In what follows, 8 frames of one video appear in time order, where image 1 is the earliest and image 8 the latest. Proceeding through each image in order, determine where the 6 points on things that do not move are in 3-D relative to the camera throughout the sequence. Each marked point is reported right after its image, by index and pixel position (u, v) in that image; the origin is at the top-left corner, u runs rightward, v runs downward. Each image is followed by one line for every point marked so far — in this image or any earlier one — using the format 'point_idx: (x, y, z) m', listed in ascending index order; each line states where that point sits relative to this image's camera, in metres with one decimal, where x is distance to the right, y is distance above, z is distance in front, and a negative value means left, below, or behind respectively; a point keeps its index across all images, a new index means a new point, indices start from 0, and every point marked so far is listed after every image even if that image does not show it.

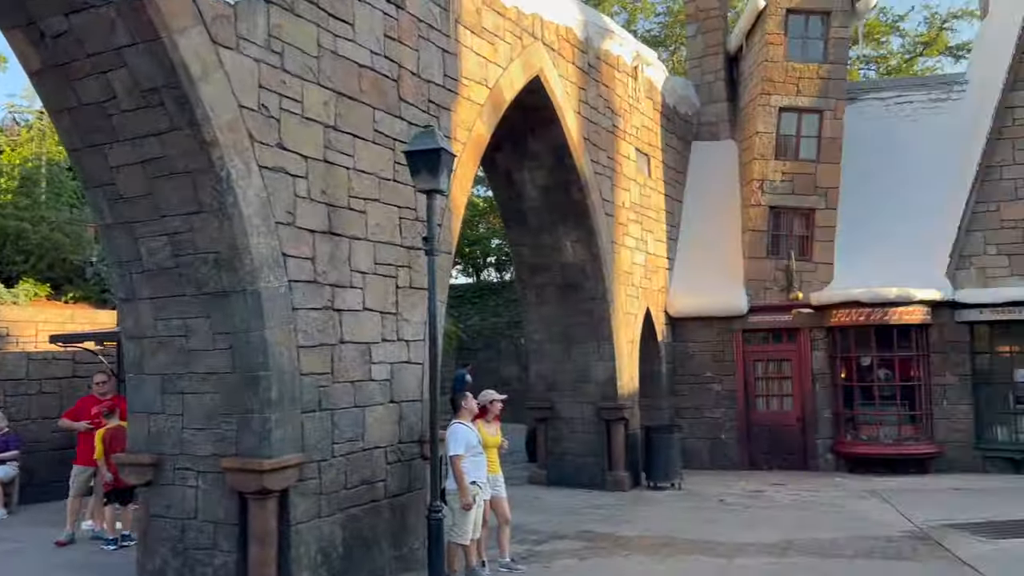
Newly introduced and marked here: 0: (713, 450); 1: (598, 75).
0: (+3.1, -2.5, +13.3) m
1: (+1.2, +2.9, +11.9) m
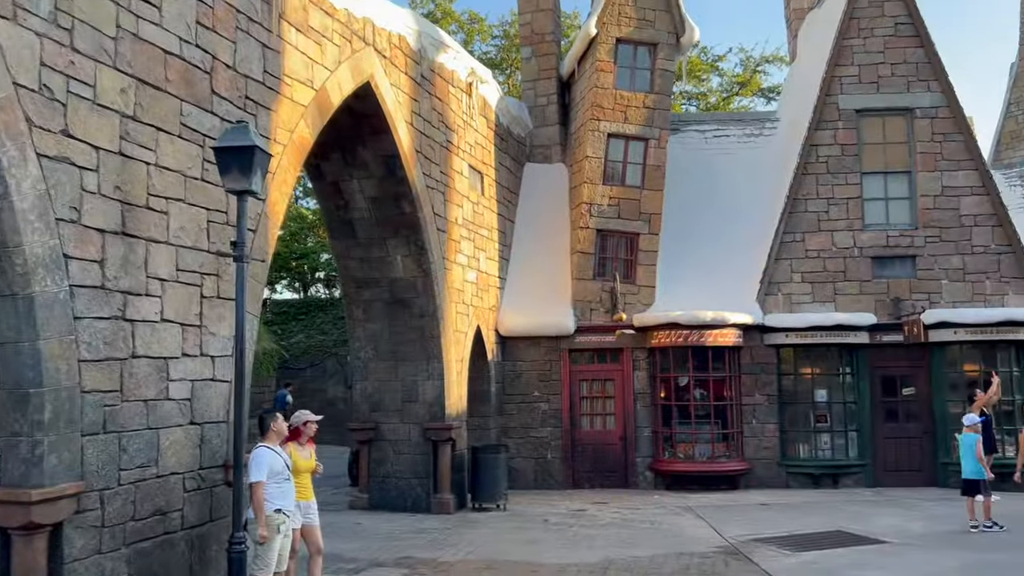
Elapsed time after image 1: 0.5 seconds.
0: (+0.4, -2.8, +13.2) m
1: (-1.1, +2.7, +11.6) m
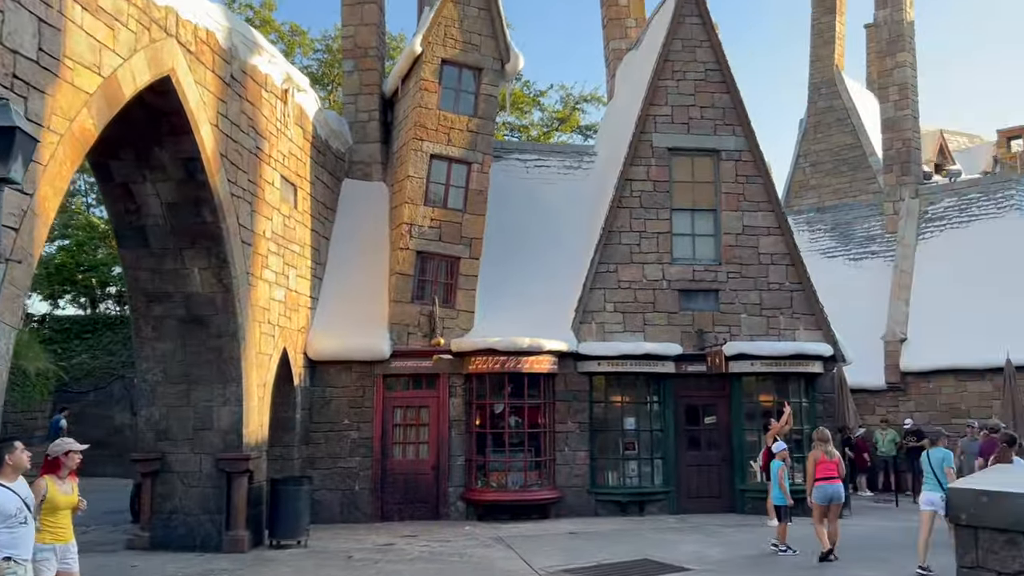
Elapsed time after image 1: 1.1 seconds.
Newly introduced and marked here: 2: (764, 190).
0: (-2.4, -3.1, +12.5) m
1: (-3.4, +2.5, +10.8) m
2: (+4.1, +1.6, +13.9) m
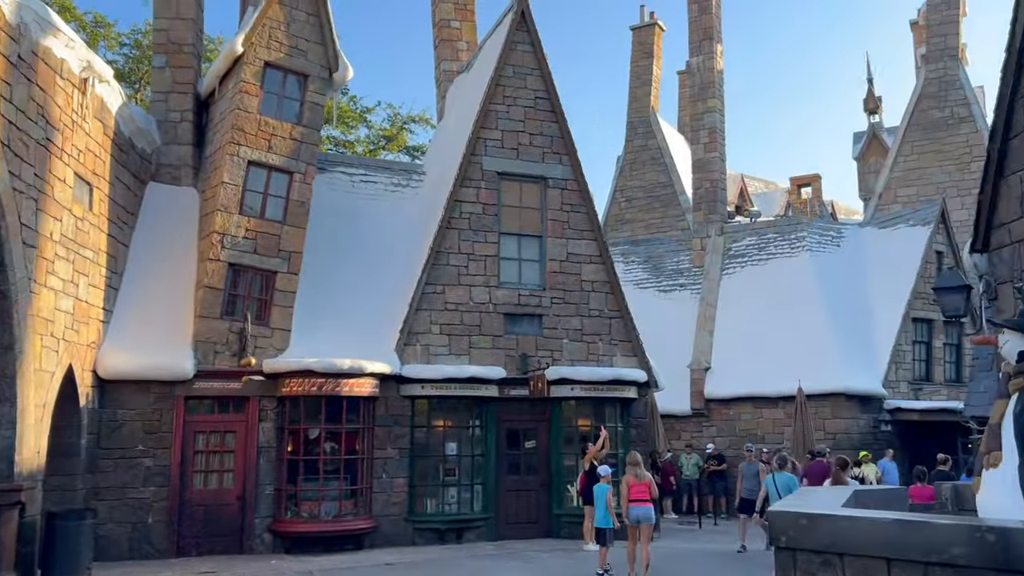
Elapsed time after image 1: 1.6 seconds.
0: (-5.0, -3.3, +11.3) m
1: (-5.4, +2.4, +9.6) m
2: (+1.3, +1.1, +14.1) m
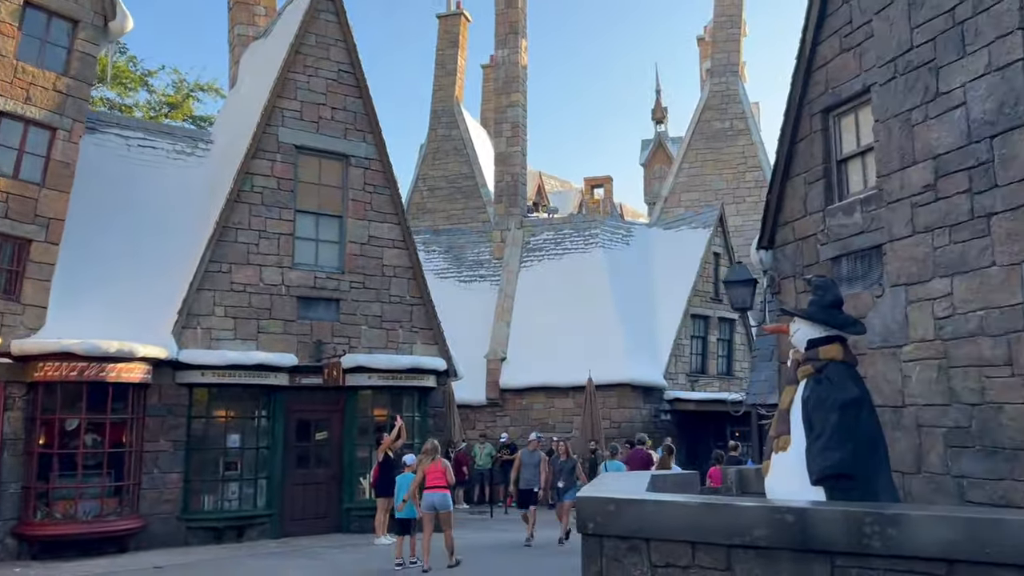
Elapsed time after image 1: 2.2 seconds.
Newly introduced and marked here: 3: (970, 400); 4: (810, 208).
0: (-7.4, -2.9, +9.5) m
1: (-7.2, +2.8, +7.7) m
2: (-1.9, +1.4, +13.7) m
3: (+3.1, -0.8, +5.9) m
4: (+2.8, +0.7, +8.0) m
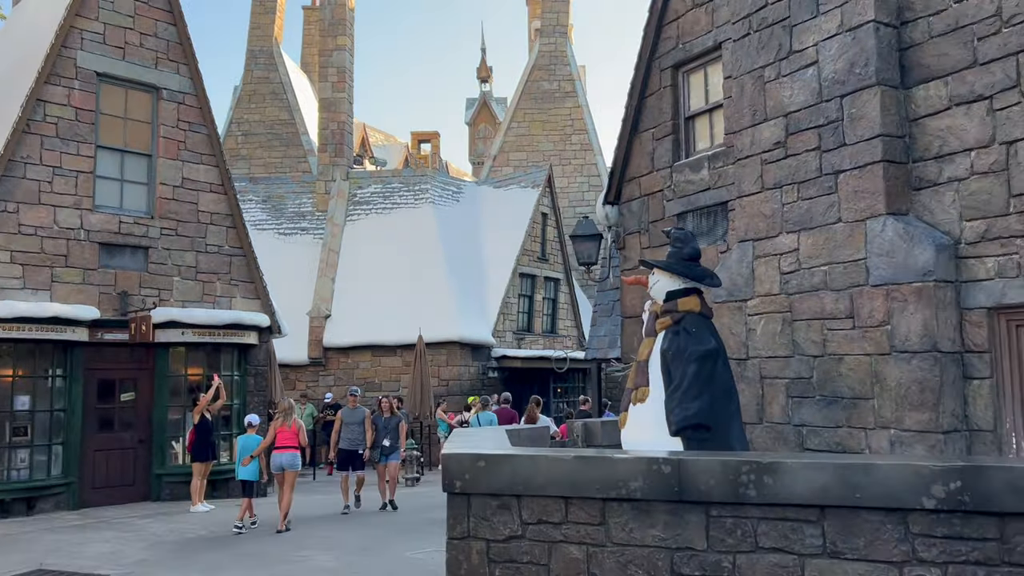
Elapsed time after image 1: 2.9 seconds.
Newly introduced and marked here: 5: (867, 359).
0: (-9.0, -2.2, +7.4) m
1: (-8.3, +3.3, +5.5) m
2: (-4.4, +2.1, +12.5) m
3: (+2.1, -0.4, +6.1) m
4: (+1.4, +1.2, +8.0) m
5: (+2.3, -0.5, +5.7) m
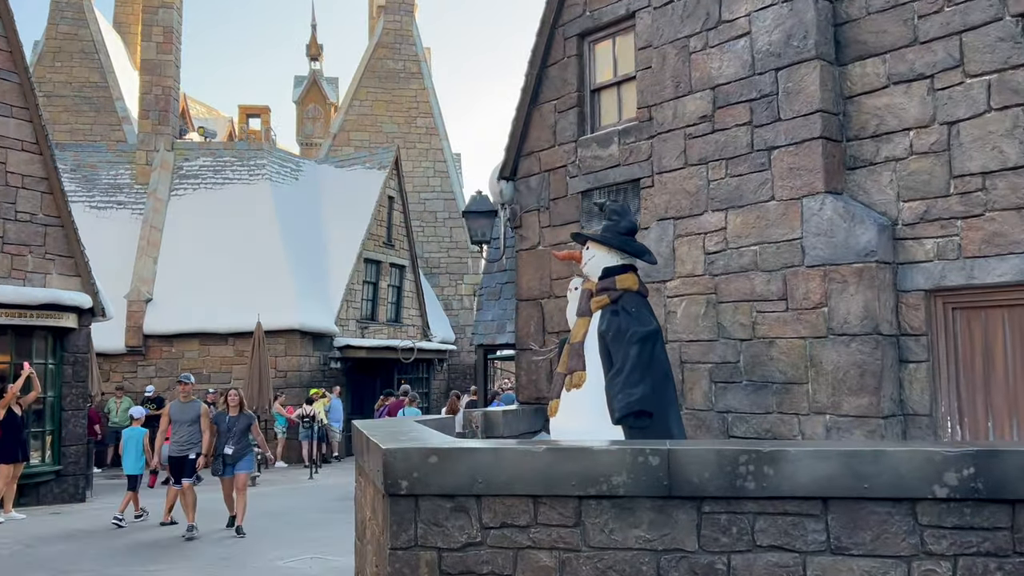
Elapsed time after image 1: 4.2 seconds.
0: (-9.7, -1.9, +4.8) m
1: (-8.5, +3.7, +3.1) m
2: (-6.1, +2.4, +10.7) m
3: (+1.5, -0.3, +5.8) m
4: (+0.4, +1.3, +7.6) m
5: (+1.8, -0.3, +5.5) m
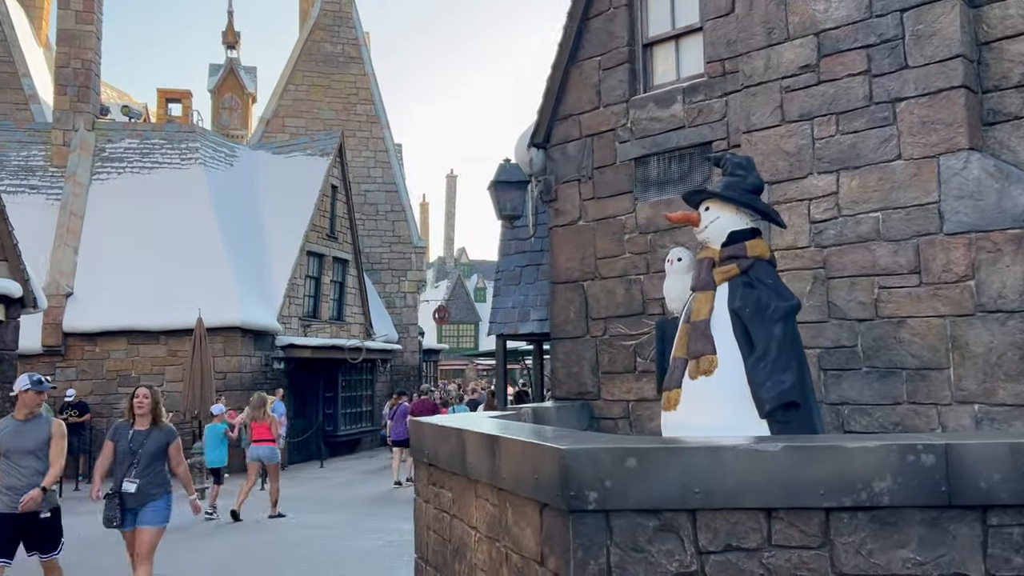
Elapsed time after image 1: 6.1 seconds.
0: (-9.0, -1.7, +2.9) m
1: (-7.6, +3.9, +1.3) m
2: (-6.1, +2.6, +9.1) m
3: (+2.0, -0.2, +5.1) m
4: (+0.7, +1.5, +6.7) m
5: (+2.4, -0.2, +4.7) m
